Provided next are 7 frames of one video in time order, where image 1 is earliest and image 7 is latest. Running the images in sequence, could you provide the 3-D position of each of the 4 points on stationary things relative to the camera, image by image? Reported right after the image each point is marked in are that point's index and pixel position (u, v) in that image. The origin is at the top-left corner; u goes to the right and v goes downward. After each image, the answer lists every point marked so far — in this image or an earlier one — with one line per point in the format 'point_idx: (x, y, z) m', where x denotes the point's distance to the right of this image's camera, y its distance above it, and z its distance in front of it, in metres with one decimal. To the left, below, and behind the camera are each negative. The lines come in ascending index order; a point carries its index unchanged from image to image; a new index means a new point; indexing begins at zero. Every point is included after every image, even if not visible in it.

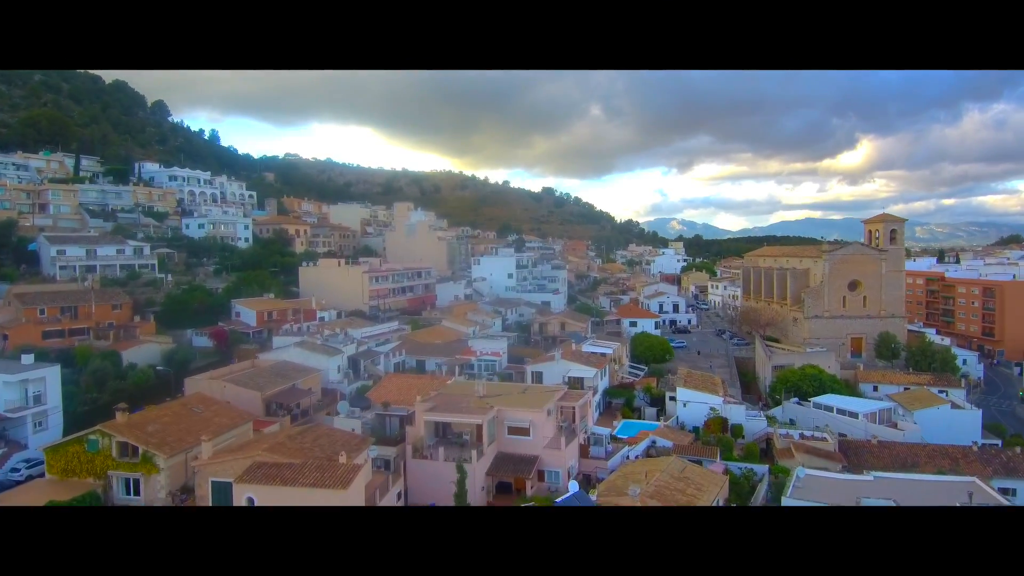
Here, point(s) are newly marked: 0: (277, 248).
0: (-2.3, +0.4, +8.8) m
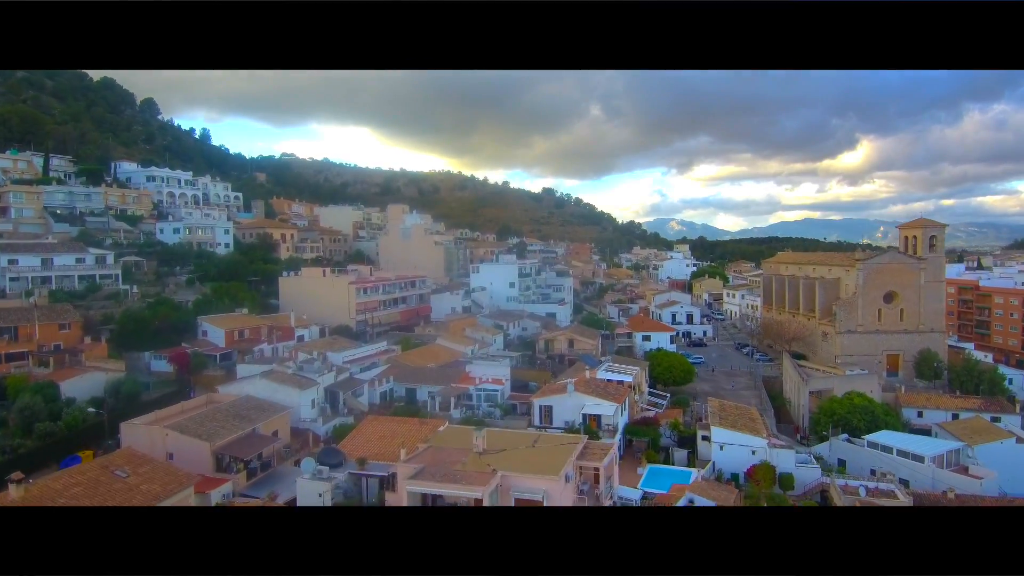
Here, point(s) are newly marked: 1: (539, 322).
0: (-2.3, +0.3, +8.2) m
1: (+0.2, -0.3, +6.9) m
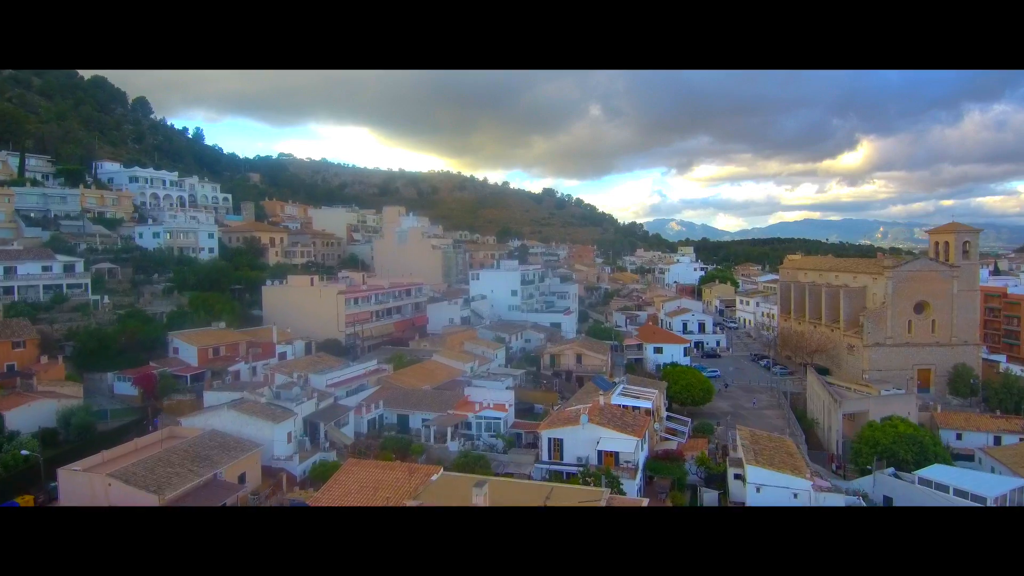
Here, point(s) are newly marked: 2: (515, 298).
0: (-2.3, +0.2, +7.7) m
1: (+0.2, -0.3, +6.5) m
2: (0.0, -0.1, +7.1) m
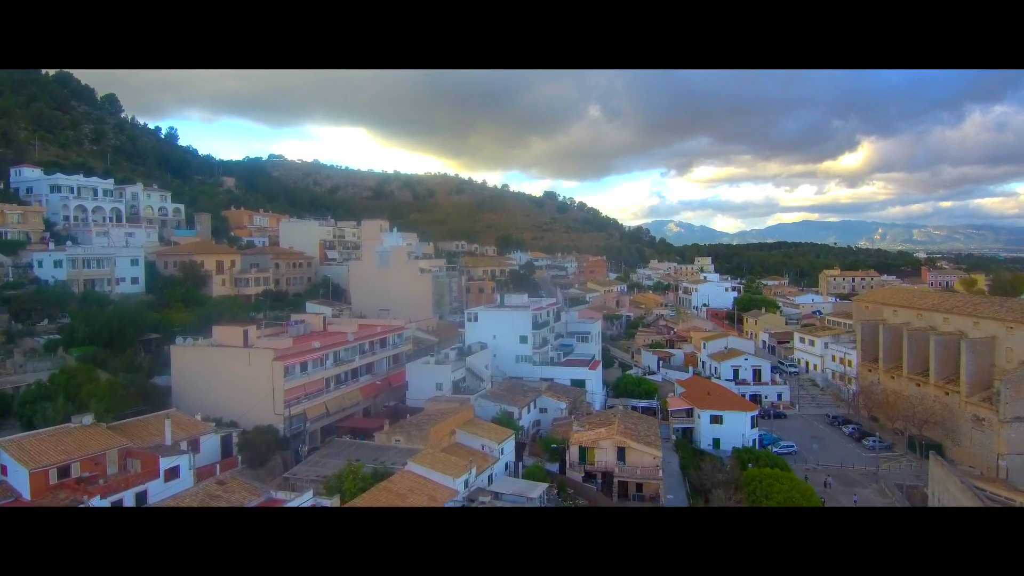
0: (-2.2, 0.0, +6.0) m
1: (+0.3, -0.6, +4.8) m
2: (+0.1, -0.4, +5.4) m
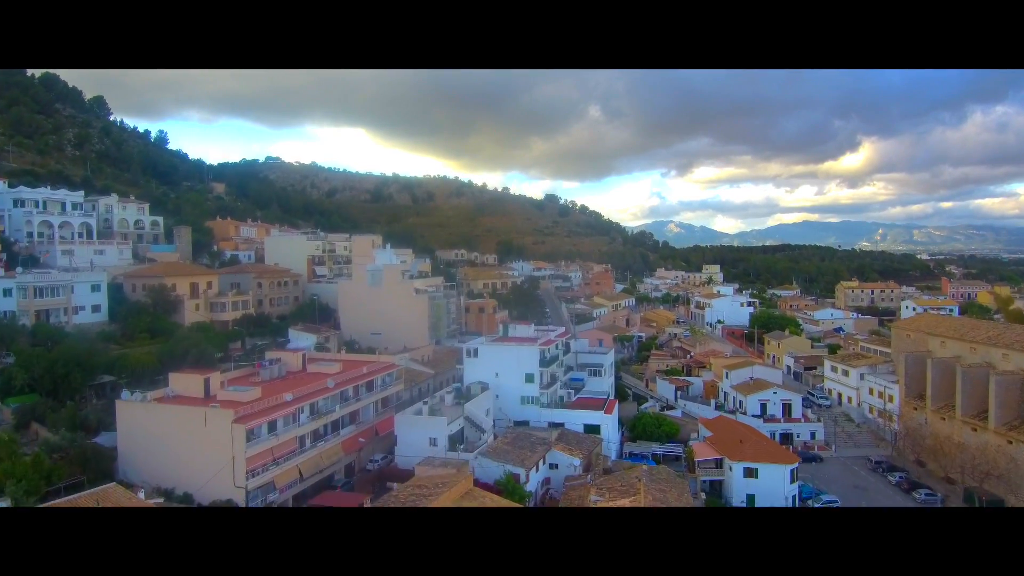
0: (-2.2, -0.2, +5.4) m
1: (+0.3, -0.8, +4.2) m
2: (+0.1, -0.5, +4.8) m
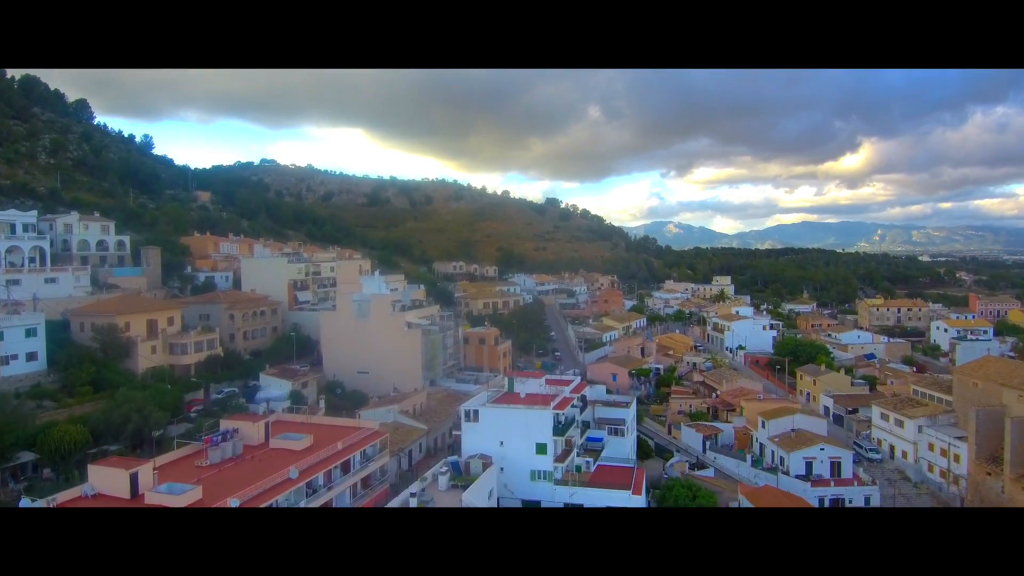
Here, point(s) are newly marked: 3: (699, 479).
0: (-2.2, -0.4, +4.6) m
1: (+0.3, -1.0, +3.4) m
2: (+0.1, -0.8, +4.0) m
3: (+1.0, -1.0, +4.9) m
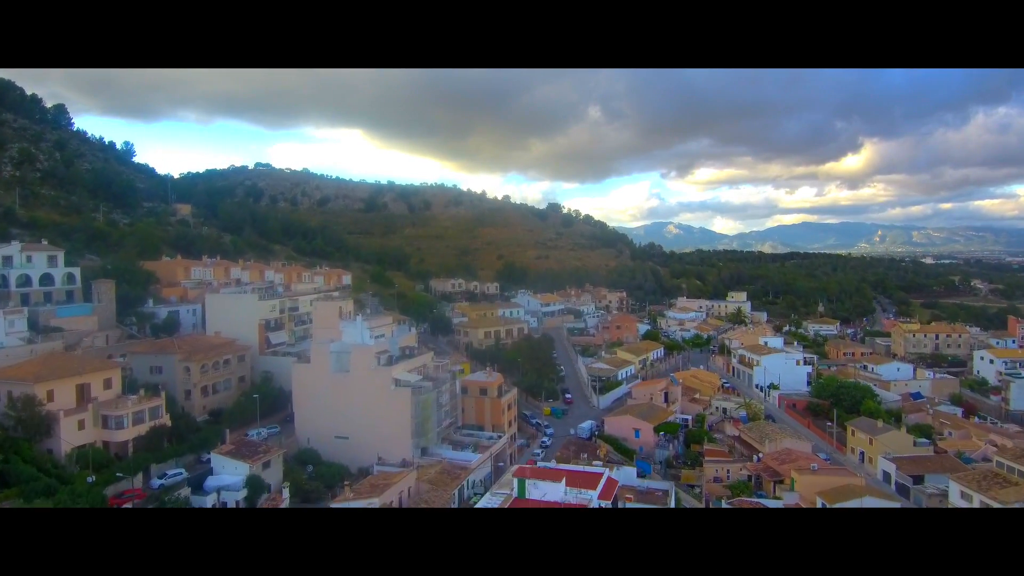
0: (-2.1, -0.7, +3.6) m
1: (+0.4, -1.3, +2.4) m
2: (+0.2, -1.0, +3.0) m
3: (+1.1, -1.3, +4.0) m
